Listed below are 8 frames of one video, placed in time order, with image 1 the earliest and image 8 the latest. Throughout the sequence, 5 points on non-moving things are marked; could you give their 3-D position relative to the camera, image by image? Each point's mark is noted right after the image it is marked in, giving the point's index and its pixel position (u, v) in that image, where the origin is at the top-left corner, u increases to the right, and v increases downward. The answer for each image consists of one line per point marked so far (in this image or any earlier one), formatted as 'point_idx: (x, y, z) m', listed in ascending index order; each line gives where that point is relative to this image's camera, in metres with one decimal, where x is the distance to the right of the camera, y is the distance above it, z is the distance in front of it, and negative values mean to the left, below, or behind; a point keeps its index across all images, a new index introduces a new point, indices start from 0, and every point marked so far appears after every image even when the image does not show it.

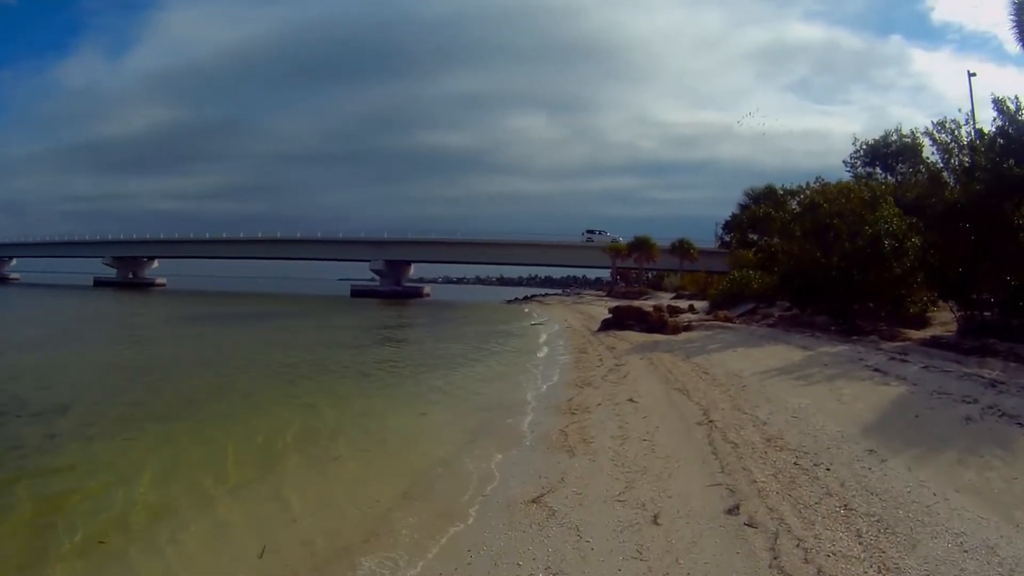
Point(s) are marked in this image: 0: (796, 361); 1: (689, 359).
0: (+6.7, -1.8, +15.8) m
1: (+4.8, -1.9, +18.1) m
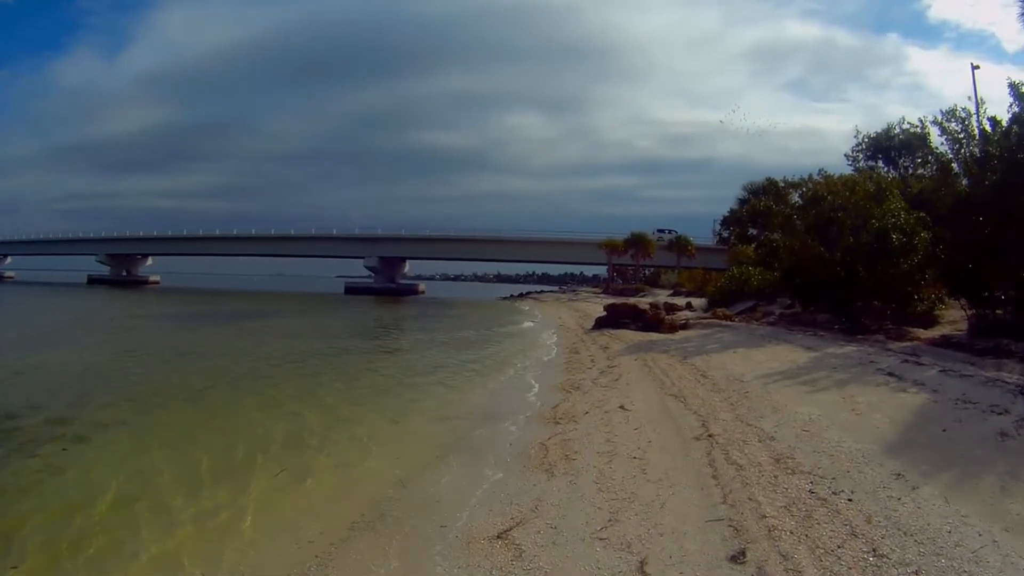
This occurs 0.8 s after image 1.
0: (+6.3, -1.7, +14.6) m
1: (+4.4, -1.8, +16.9) m
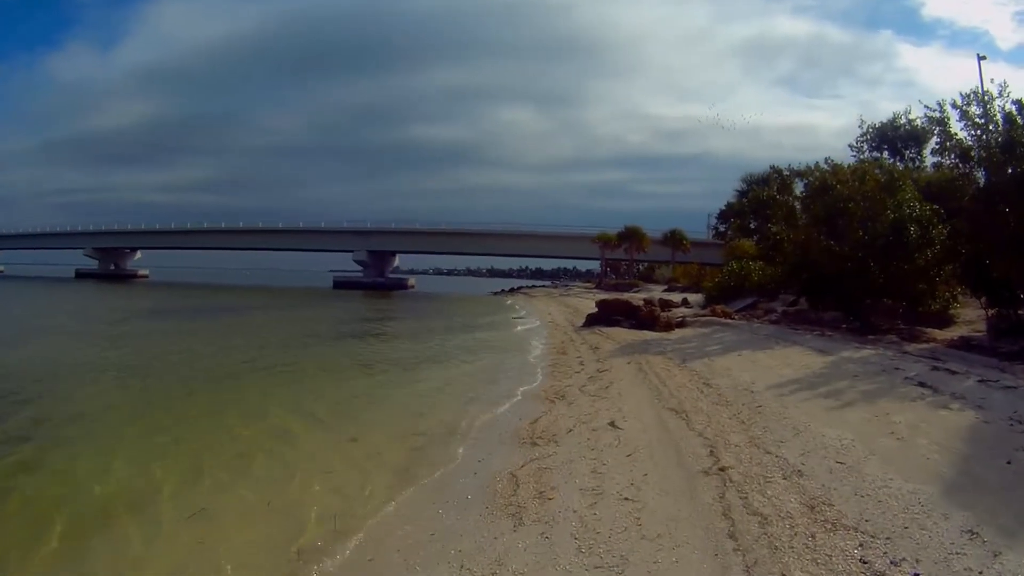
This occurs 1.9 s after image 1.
0: (+5.9, -1.6, +12.9) m
1: (+4.0, -1.7, +15.2) m
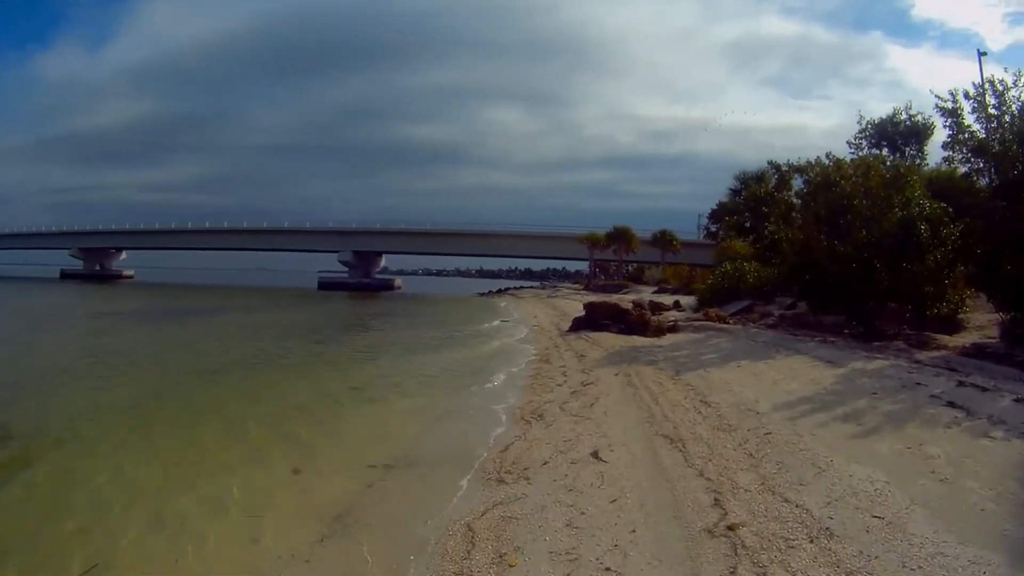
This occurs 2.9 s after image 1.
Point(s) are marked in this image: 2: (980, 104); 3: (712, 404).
0: (+5.4, -1.7, +11.4) m
1: (+3.4, -1.8, +13.7) m
2: (+13.6, +5.3, +19.2) m
3: (+3.1, -1.8, +10.4) m
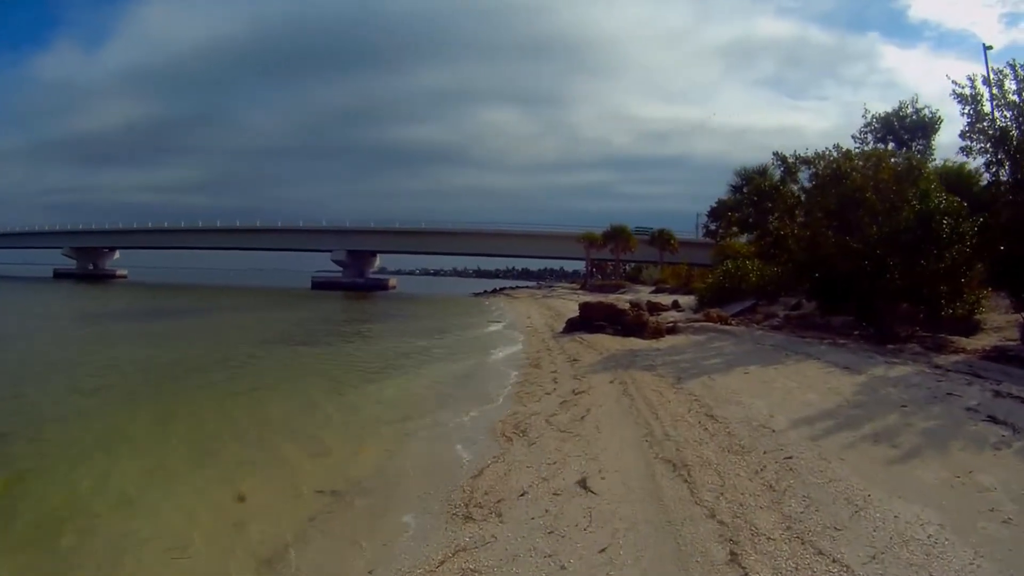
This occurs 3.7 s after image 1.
0: (+5.1, -1.7, +10.1) m
1: (+3.1, -1.8, +12.4) m
2: (+13.2, +5.4, +18.0) m
3: (+2.8, -1.8, +9.1) m
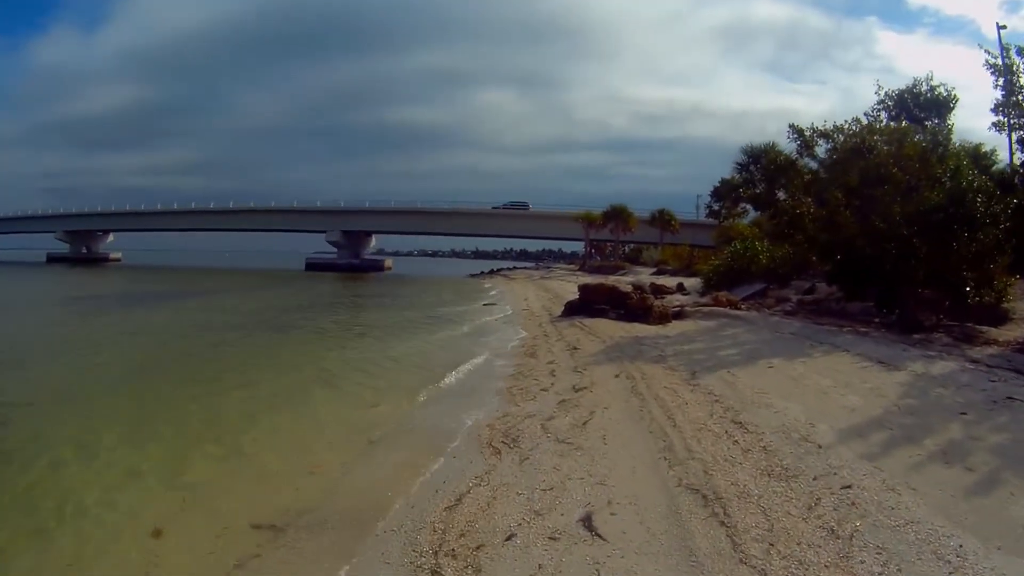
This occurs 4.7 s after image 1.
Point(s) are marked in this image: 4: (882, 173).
0: (+5.0, -1.5, +8.7) m
1: (+3.0, -1.5, +10.9) m
2: (+13.1, +5.8, +16.3) m
3: (+2.7, -1.6, +7.6) m
4: (+10.9, +3.4, +19.8) m
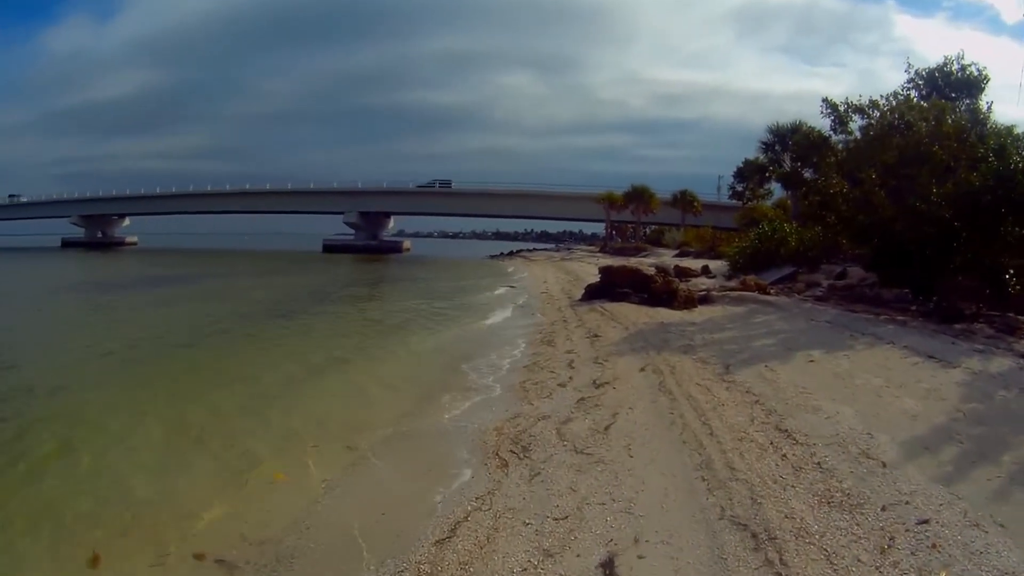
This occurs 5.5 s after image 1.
0: (+5.1, -1.3, +7.6) m
1: (+3.2, -1.3, +9.9) m
2: (+13.5, +6.1, +14.8) m
3: (+2.8, -1.5, +6.6) m
4: (+11.4, +3.9, +18.4) m
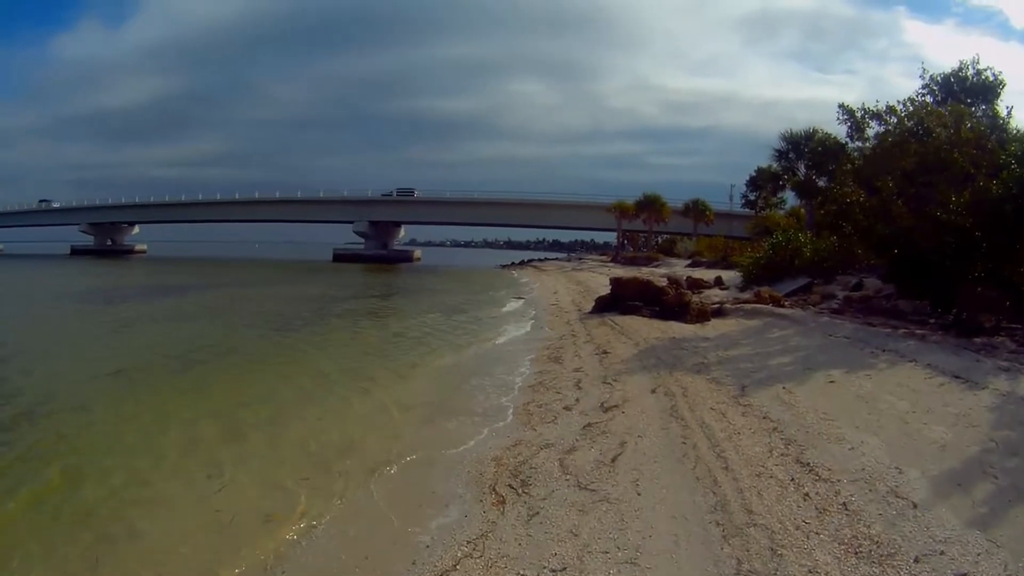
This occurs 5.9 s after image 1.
0: (+5.1, -1.5, +7.0) m
1: (+3.3, -1.6, +9.4) m
2: (+13.6, +5.8, +14.2) m
3: (+2.8, -1.7, +6.1) m
4: (+11.6, +3.5, +17.8) m
